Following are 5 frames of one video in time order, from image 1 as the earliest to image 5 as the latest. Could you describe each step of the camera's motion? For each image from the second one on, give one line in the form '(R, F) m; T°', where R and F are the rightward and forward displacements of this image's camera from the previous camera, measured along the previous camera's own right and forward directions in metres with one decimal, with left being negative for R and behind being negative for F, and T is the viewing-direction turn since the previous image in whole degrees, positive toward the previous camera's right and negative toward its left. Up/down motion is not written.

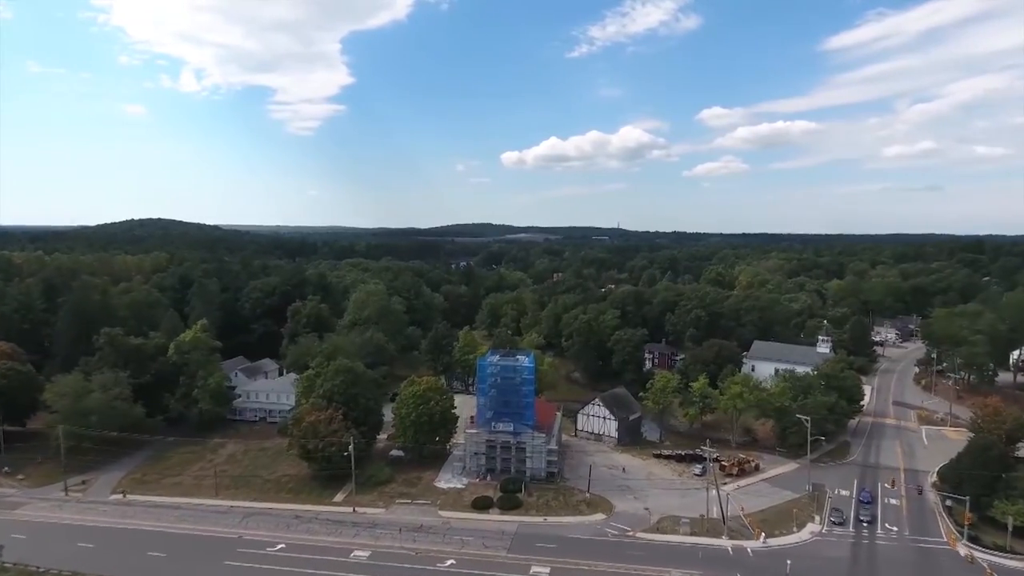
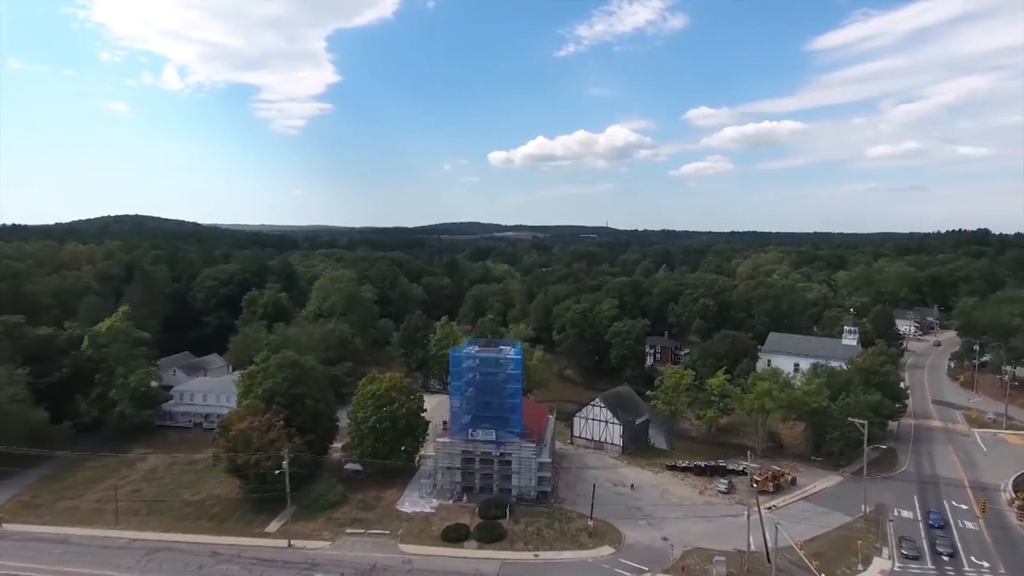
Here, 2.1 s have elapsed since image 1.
(+0.4, +10.2) m; +1°
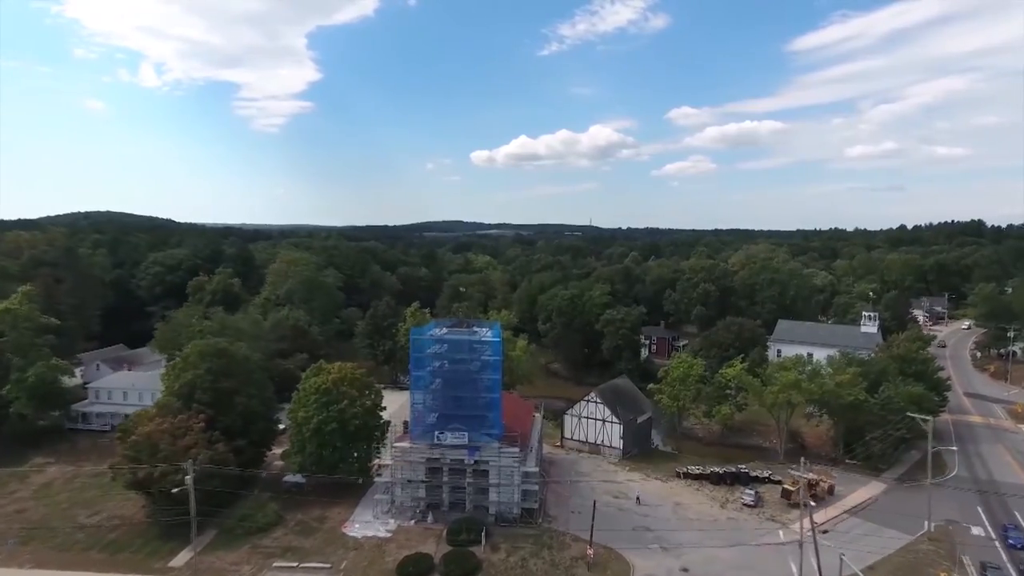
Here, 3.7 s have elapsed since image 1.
(+0.3, +8.3) m; +2°
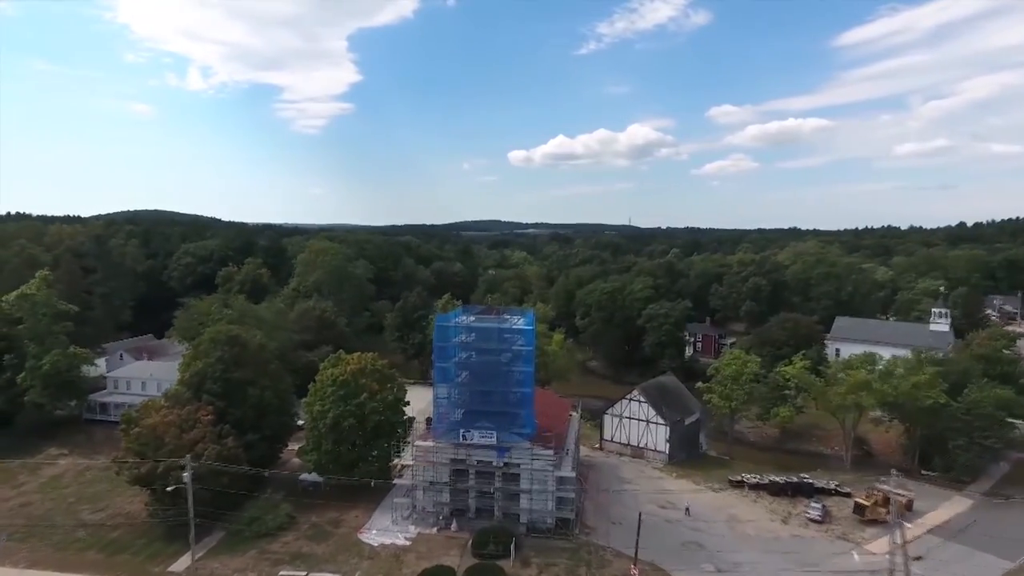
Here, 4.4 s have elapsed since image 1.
(0.0, +3.4) m; -3°
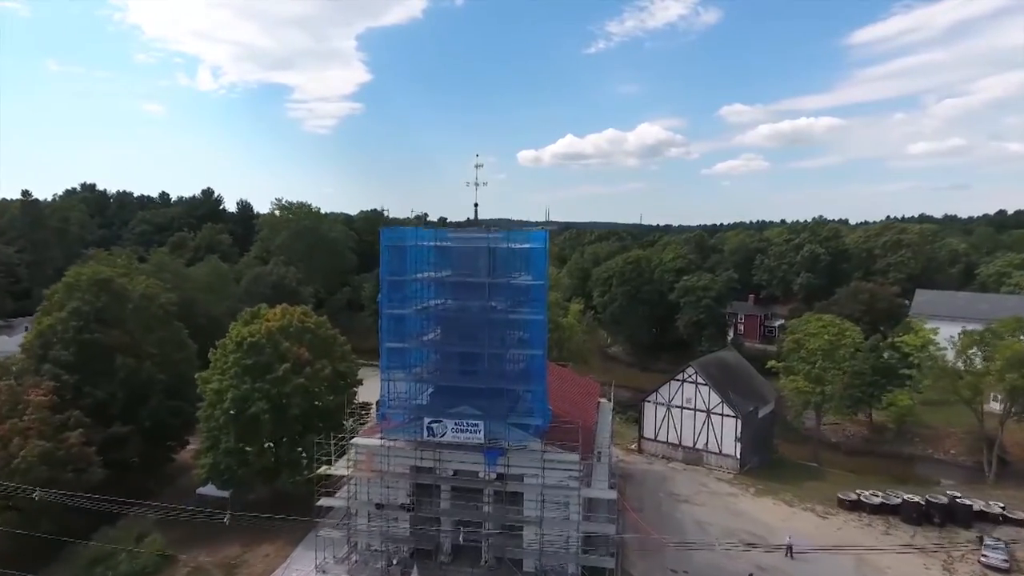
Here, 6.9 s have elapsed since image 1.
(+0.3, +11.4) m; -1°
